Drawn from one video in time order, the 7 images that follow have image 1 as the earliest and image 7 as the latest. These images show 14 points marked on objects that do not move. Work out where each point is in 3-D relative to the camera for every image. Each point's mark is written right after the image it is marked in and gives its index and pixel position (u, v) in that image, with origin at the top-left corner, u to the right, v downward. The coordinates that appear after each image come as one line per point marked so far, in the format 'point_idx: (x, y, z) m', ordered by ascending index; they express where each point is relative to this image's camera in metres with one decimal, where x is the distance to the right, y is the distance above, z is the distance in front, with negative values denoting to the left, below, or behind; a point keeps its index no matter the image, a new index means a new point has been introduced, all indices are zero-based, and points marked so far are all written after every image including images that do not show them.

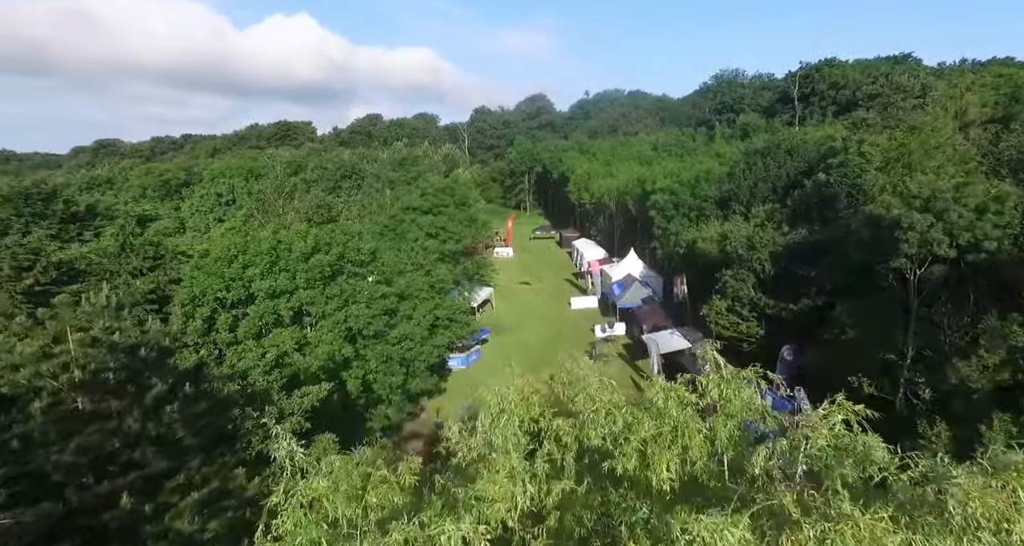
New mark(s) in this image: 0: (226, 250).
0: (-7.1, +0.6, +14.7) m
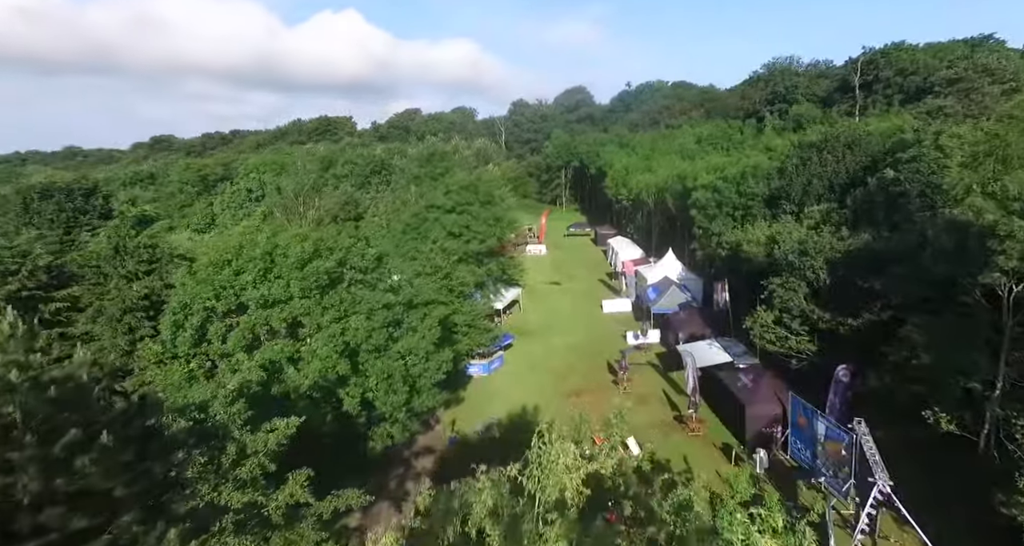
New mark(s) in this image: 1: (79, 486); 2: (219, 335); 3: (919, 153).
0: (-6.7, +0.4, +13.6) m
1: (-4.4, -2.1, +6.0) m
2: (-6.4, -1.3, +12.8) m
3: (+13.4, +4.0, +19.6) m
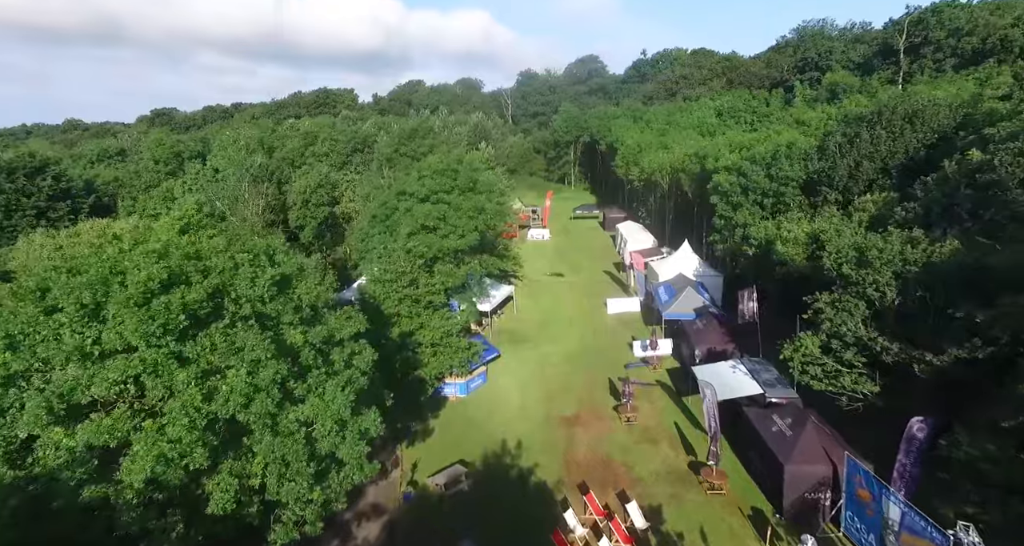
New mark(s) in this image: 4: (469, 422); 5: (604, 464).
0: (-7.6, -0.1, +9.4) m
1: (-5.4, -3.0, +2.0) m
2: (-7.3, -1.9, +8.8) m
3: (+12.7, +3.6, +14.8) m
4: (-1.4, -4.9, +19.7) m
5: (+2.6, -5.5, +17.0) m
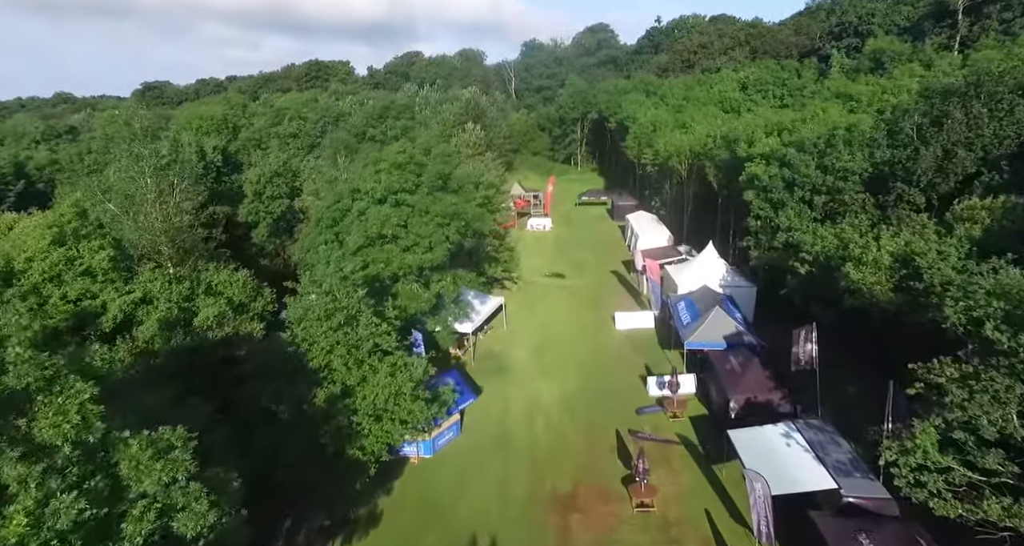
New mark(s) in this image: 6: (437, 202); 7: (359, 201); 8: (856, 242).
0: (-8.3, -1.3, +4.5) m
1: (-6.3, -4.5, -2.9) m
2: (-8.0, -3.1, +3.9) m
3: (+12.0, +2.6, +9.4) m
4: (-2.0, -5.7, +14.8) m
5: (+2.0, -6.4, +12.1) m
6: (-2.3, +2.2, +18.4) m
7: (-4.7, +2.2, +18.4) m
8: (+8.9, +0.8, +15.3) m
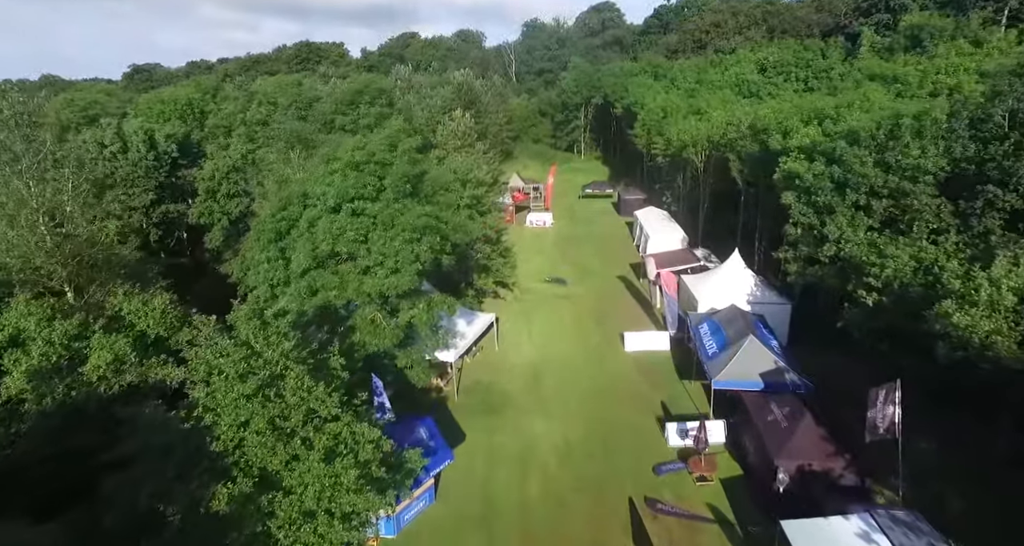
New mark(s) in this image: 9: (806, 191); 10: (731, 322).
0: (-8.7, -2.3, +0.8) m
1: (-6.6, -5.6, -6.5) m
2: (-8.4, -4.1, +0.3) m
3: (+11.7, +1.7, +5.6) m
4: (-2.4, -6.4, +11.2) m
5: (+1.6, -7.2, +8.5) m
6: (-2.6, +1.6, +14.7) m
7: (-5.0, +1.6, +14.6) m
8: (+8.6, +0.1, +11.6) m
9: (+9.3, +2.6, +18.7) m
10: (+7.1, -1.5, +19.2) m
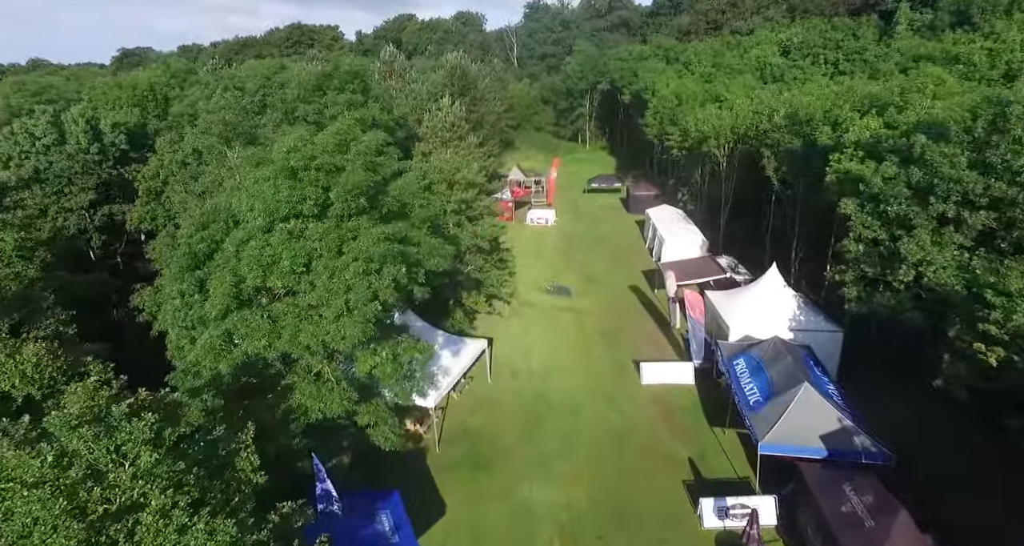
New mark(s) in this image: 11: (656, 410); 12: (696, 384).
0: (-8.9, -3.3, -2.7) m
1: (-6.9, -6.8, -10.0) m
2: (-8.6, -5.1, -3.2) m
3: (+11.5, +0.7, +1.9) m
4: (-2.6, -7.3, +7.8) m
5: (+1.4, -8.0, +5.0) m
6: (-2.8, +0.8, +11.0) m
7: (-5.2, +0.8, +11.0) m
8: (+8.4, -0.8, +7.9) m
9: (+9.1, +1.9, +15.0) m
10: (+6.9, -2.2, +15.6) m
11: (+4.3, -4.1, +17.8) m
12: (+5.8, -3.5, +18.7) m
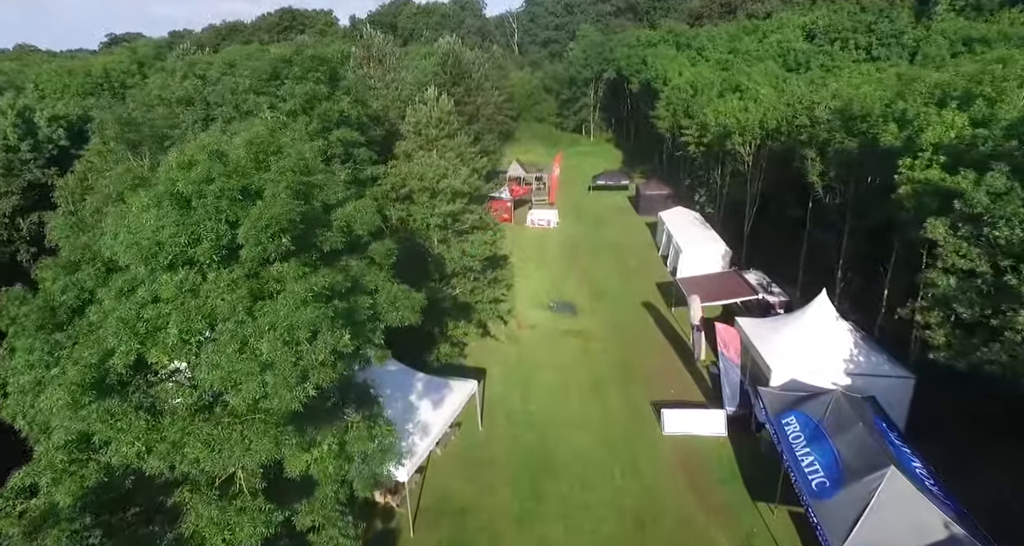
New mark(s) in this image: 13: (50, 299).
0: (-9.1, -4.4, -6.0) m
1: (-7.1, -8.1, -13.2) m
2: (-8.8, -6.3, -6.4) m
3: (+11.4, -0.4, -1.5) m
4: (-2.7, -8.2, +4.6) m
5: (+1.3, -9.0, +1.8) m
6: (-2.9, -0.1, +7.7) m
7: (-5.3, -0.1, +7.7) m
8: (+8.3, -1.7, +4.6) m
9: (+9.0, +1.1, +11.6) m
10: (+6.8, -3.0, +12.3) m
11: (+4.2, -4.8, +14.6) m
12: (+5.7, -4.3, +15.4) m
13: (-6.3, -0.4, +8.0) m
